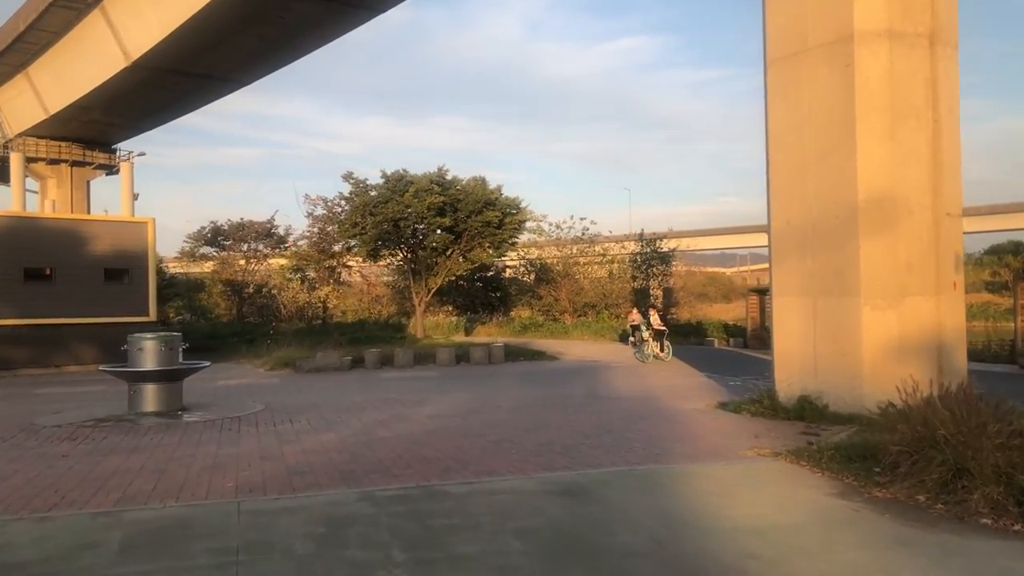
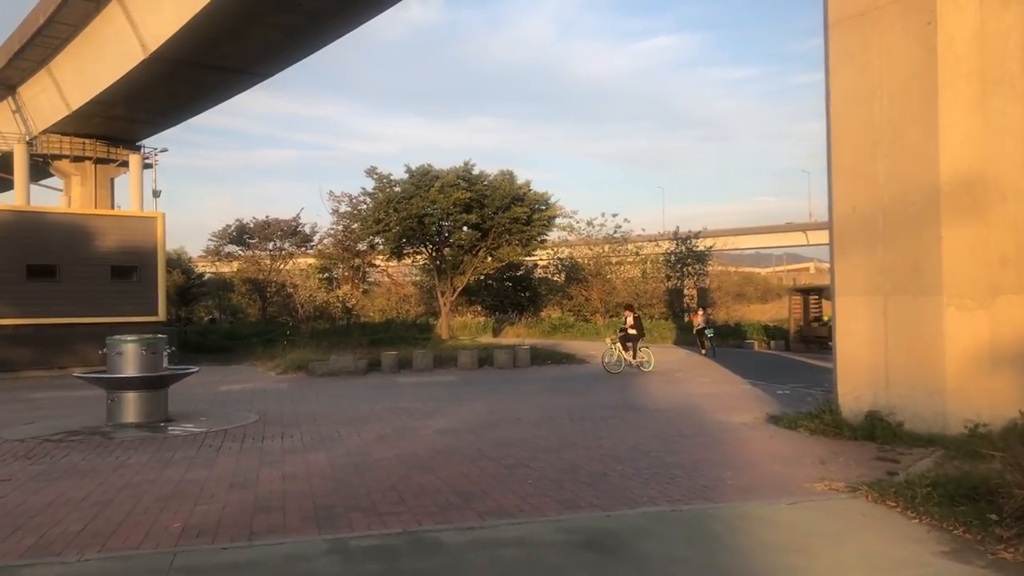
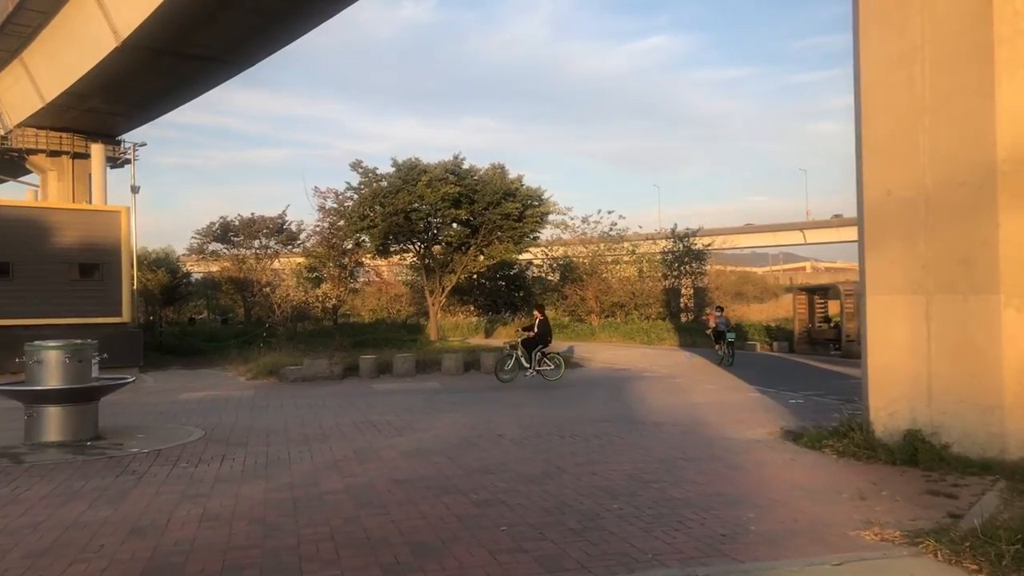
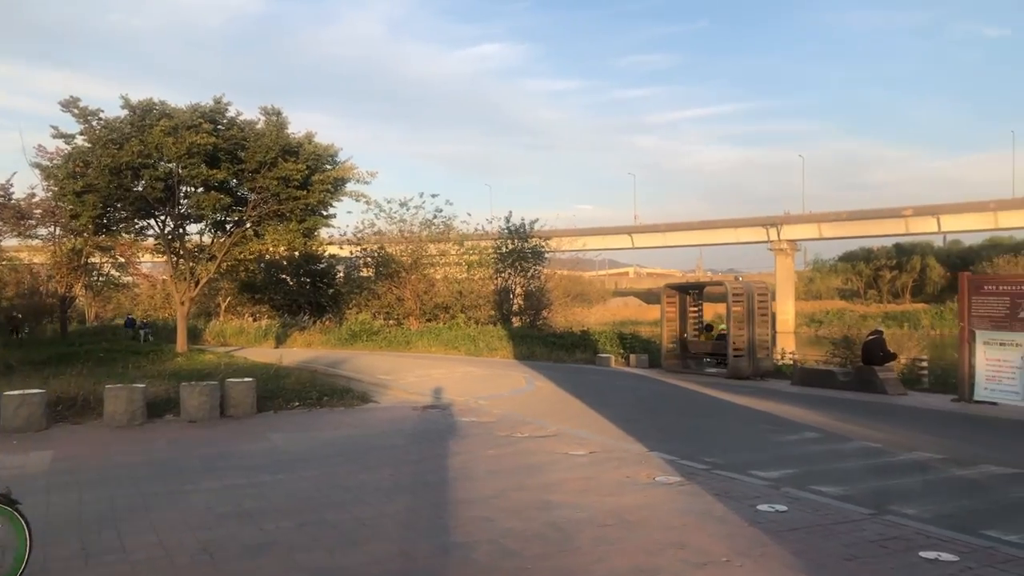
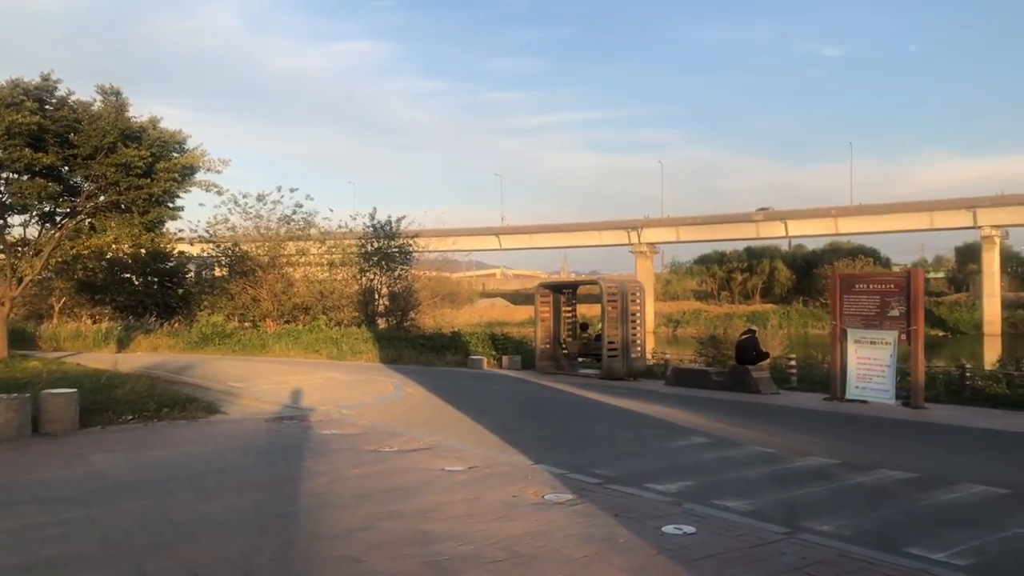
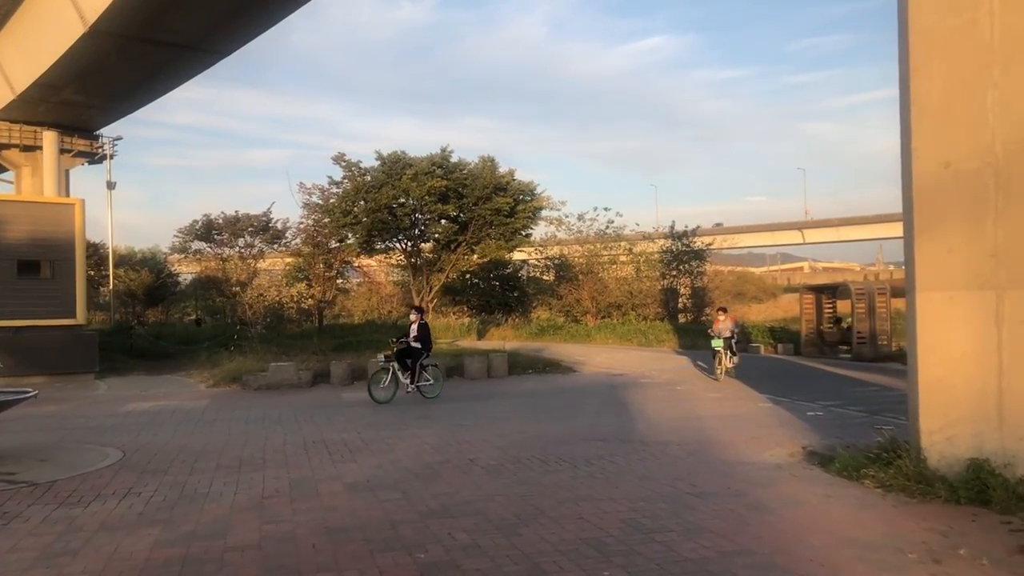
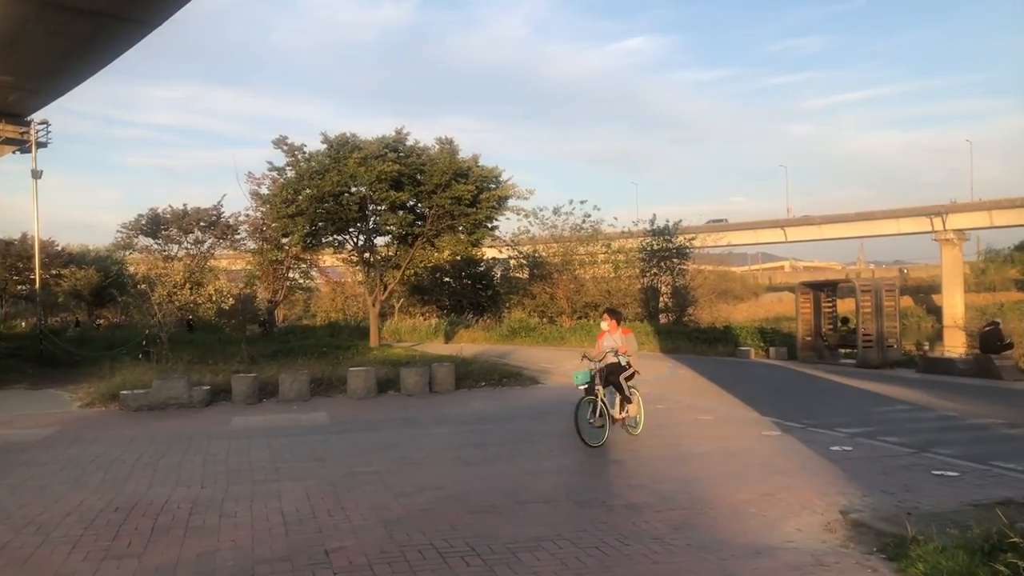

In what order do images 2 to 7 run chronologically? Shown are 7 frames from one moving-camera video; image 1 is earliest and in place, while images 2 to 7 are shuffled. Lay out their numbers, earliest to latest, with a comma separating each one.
2, 3, 6, 7, 4, 5
